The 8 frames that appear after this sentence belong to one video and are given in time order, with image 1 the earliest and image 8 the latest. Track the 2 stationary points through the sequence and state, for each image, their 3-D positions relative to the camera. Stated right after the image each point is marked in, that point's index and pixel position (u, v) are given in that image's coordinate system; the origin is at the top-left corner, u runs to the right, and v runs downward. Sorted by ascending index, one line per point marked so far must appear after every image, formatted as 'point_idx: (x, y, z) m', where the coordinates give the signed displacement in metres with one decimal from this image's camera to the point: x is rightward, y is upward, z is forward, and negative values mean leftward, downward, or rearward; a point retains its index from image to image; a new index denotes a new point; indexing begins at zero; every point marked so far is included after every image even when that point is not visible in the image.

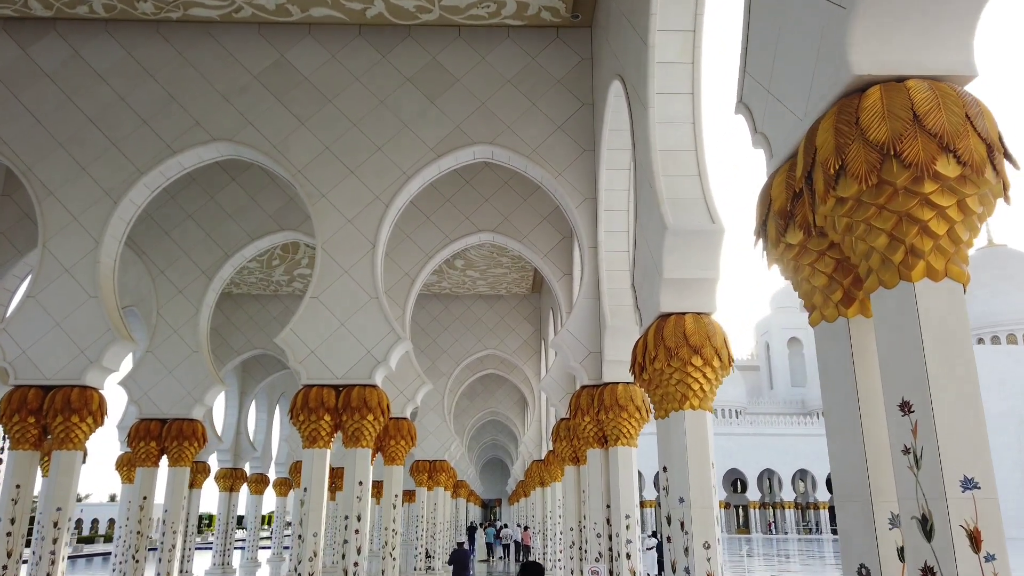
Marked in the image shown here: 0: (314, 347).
0: (-1.6, -0.5, +6.7) m
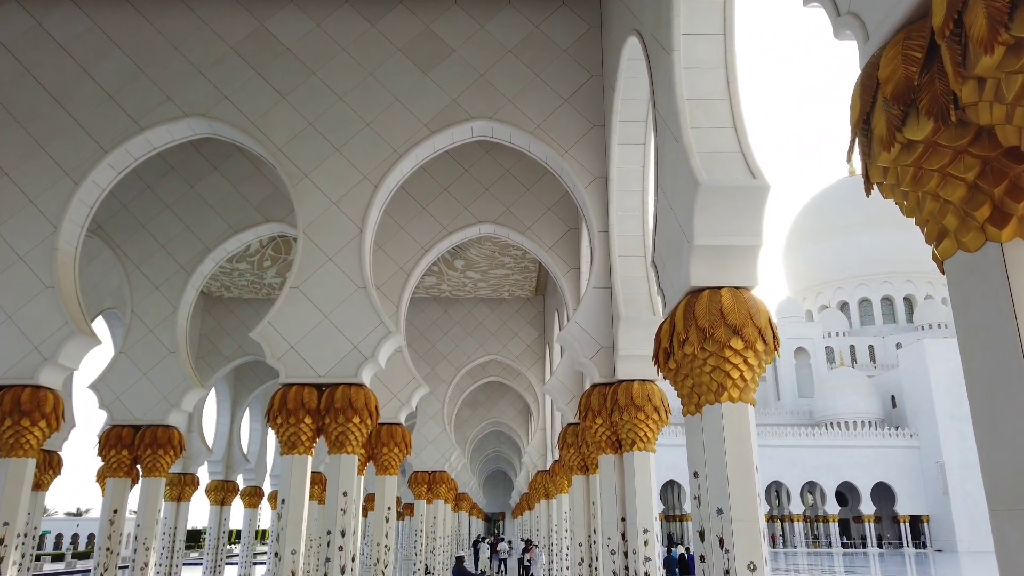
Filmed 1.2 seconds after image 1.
0: (-1.6, -0.4, +6.0) m
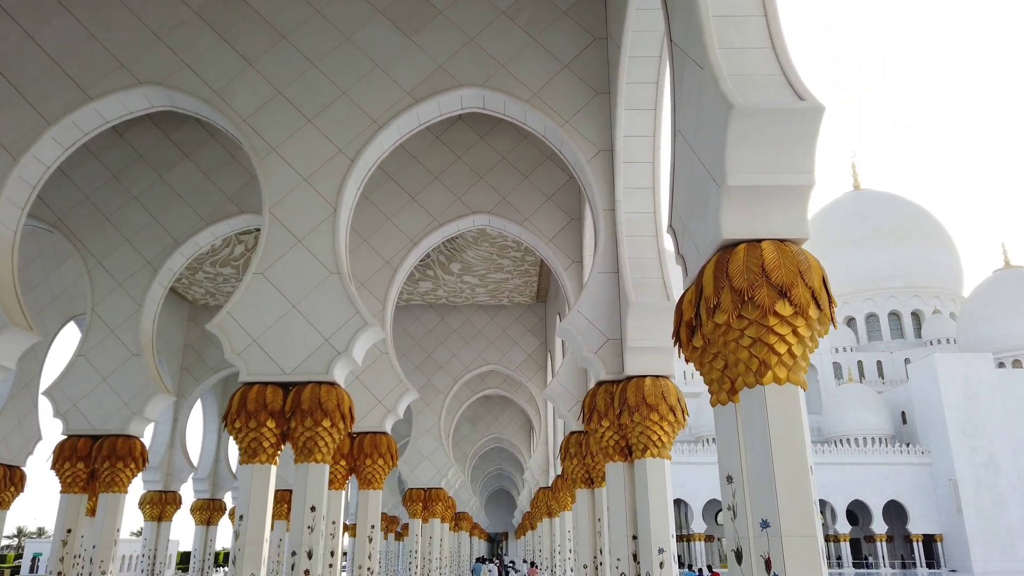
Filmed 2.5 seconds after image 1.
0: (-1.7, -0.3, +5.2) m
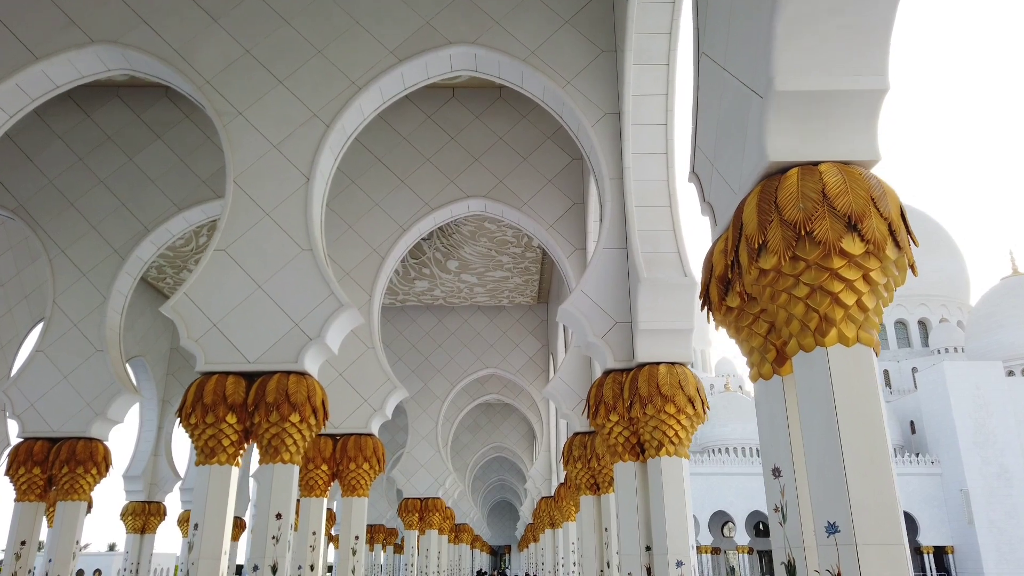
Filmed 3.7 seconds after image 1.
0: (-1.7, -0.2, +4.6) m
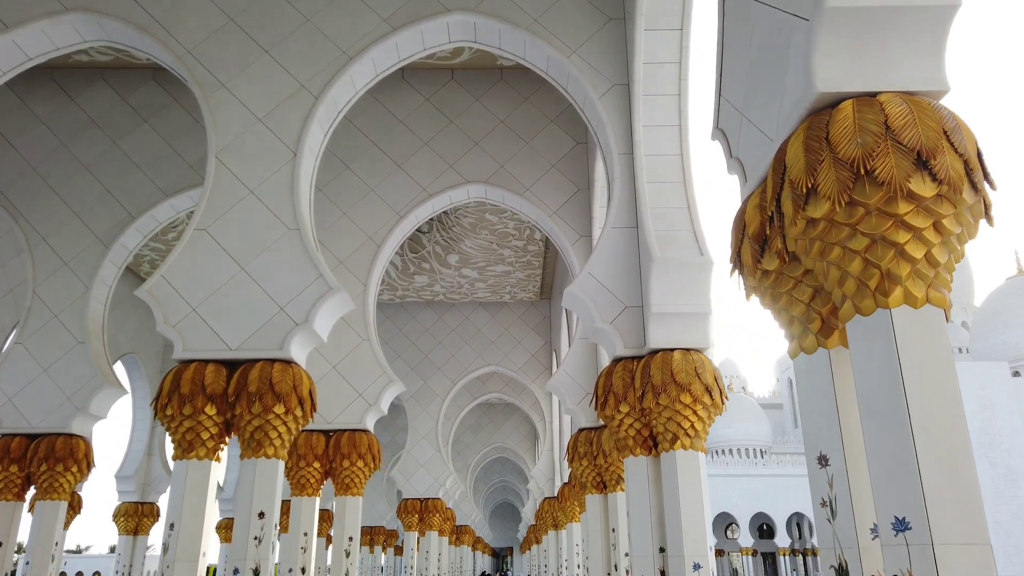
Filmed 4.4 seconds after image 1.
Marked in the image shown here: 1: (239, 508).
0: (-1.7, -0.1, +4.3) m
1: (-1.4, -1.1, +4.1) m
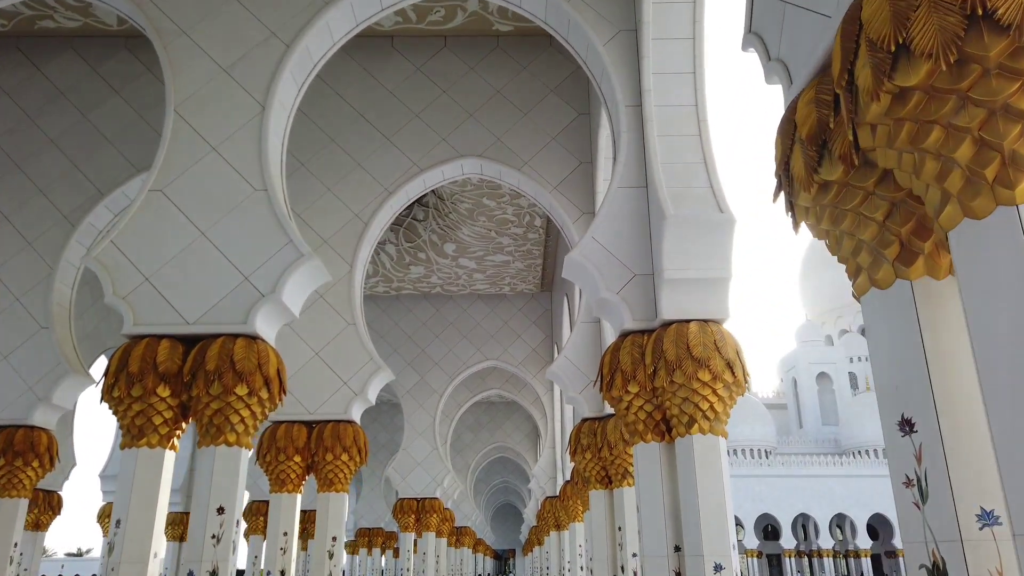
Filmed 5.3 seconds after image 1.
0: (-1.7, +0.1, +3.8) m
1: (-1.4, -1.0, +3.6) m
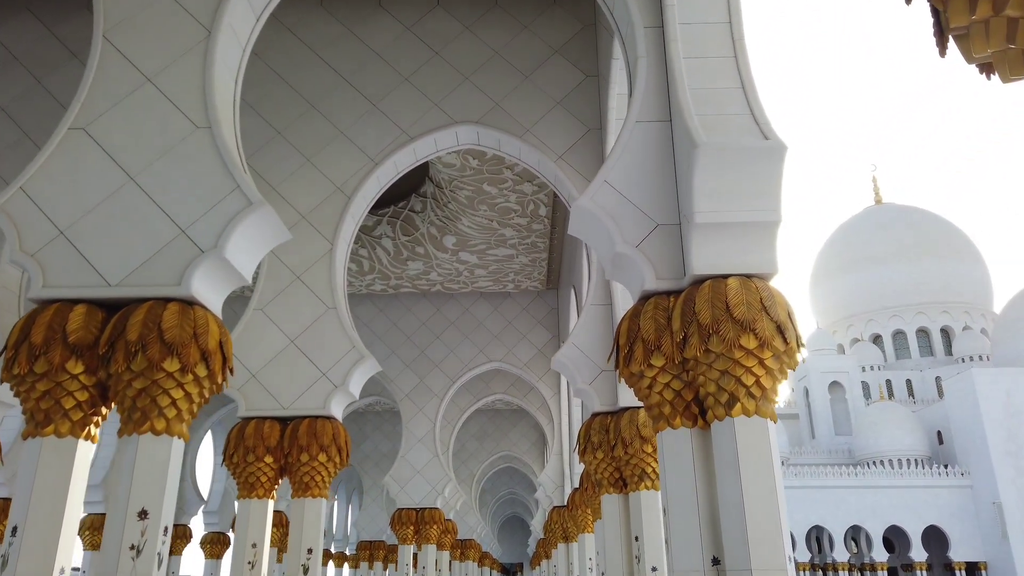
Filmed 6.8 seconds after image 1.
0: (-1.7, +0.2, +3.1) m
1: (-1.5, -0.8, +2.9) m
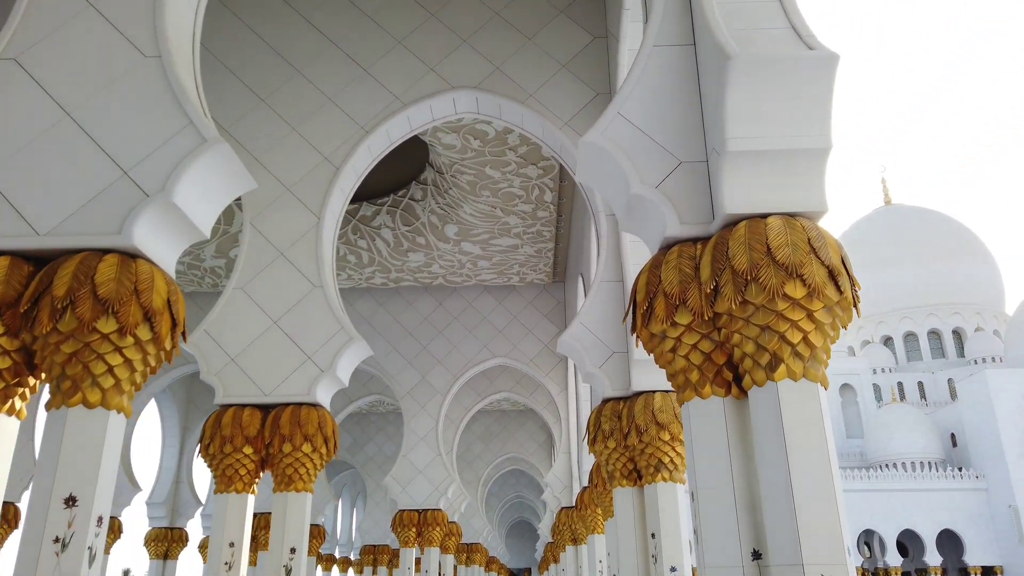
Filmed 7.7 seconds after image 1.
0: (-1.7, +0.4, +2.7) m
1: (-1.5, -0.6, +2.5) m
